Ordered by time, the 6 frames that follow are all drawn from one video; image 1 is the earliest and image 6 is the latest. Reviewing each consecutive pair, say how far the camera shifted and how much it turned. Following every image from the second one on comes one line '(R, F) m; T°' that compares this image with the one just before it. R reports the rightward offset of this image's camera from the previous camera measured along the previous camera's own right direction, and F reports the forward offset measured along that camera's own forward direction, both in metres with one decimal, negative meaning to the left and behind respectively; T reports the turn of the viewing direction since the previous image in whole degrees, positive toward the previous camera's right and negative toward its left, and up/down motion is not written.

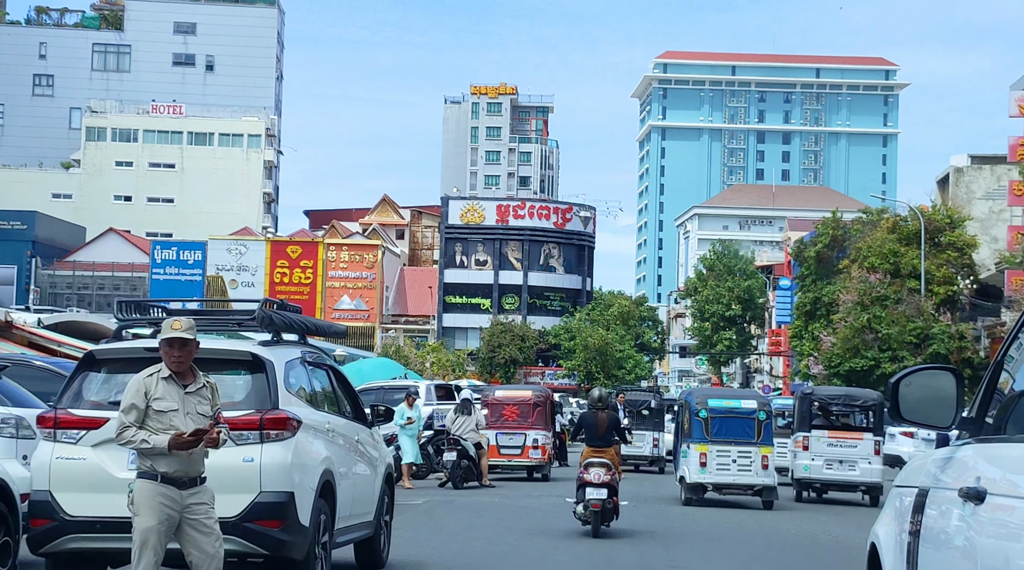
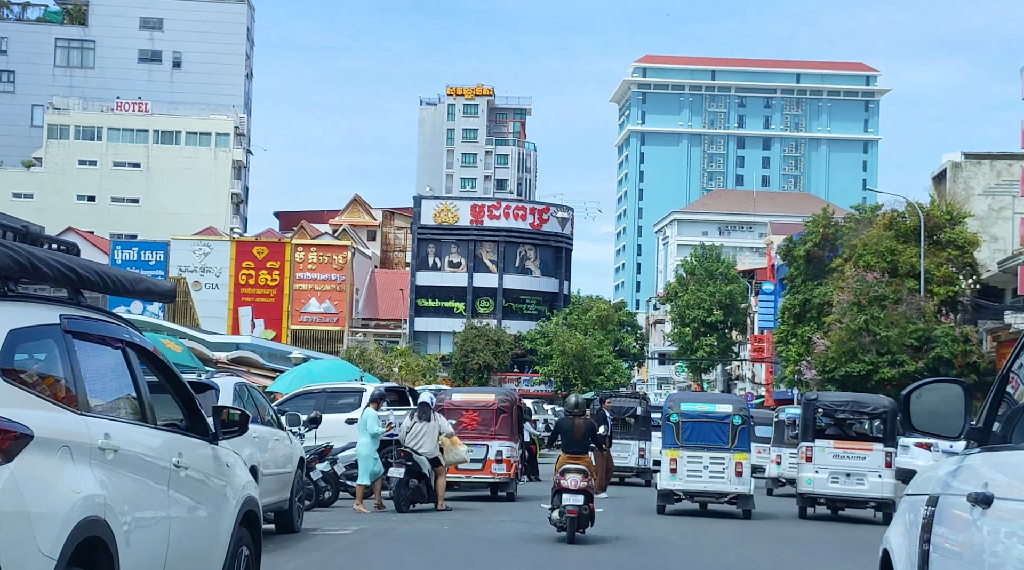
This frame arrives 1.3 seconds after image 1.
(+0.2, +3.4) m; +1°
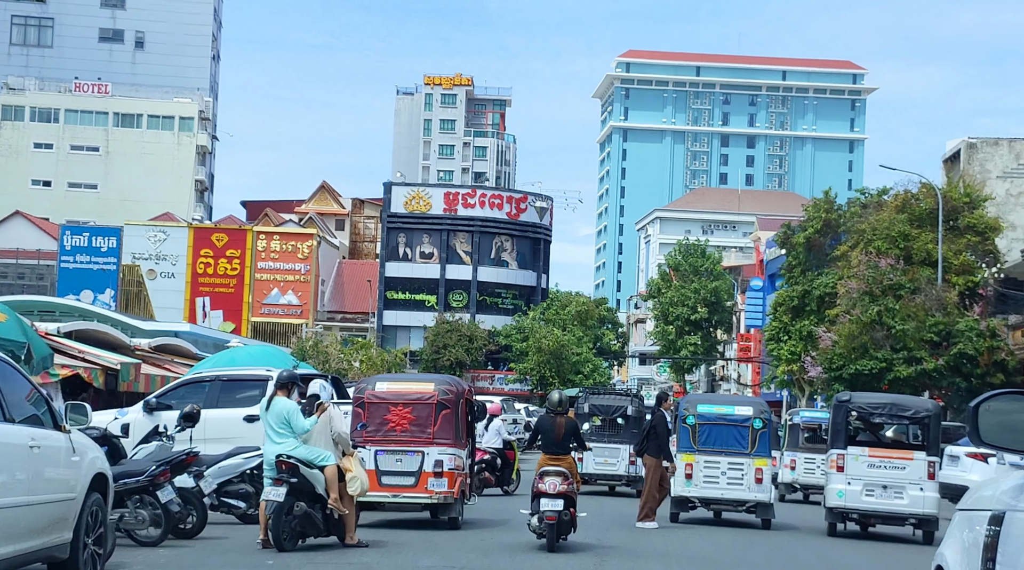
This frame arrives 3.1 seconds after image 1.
(+0.3, +5.0) m; +1°
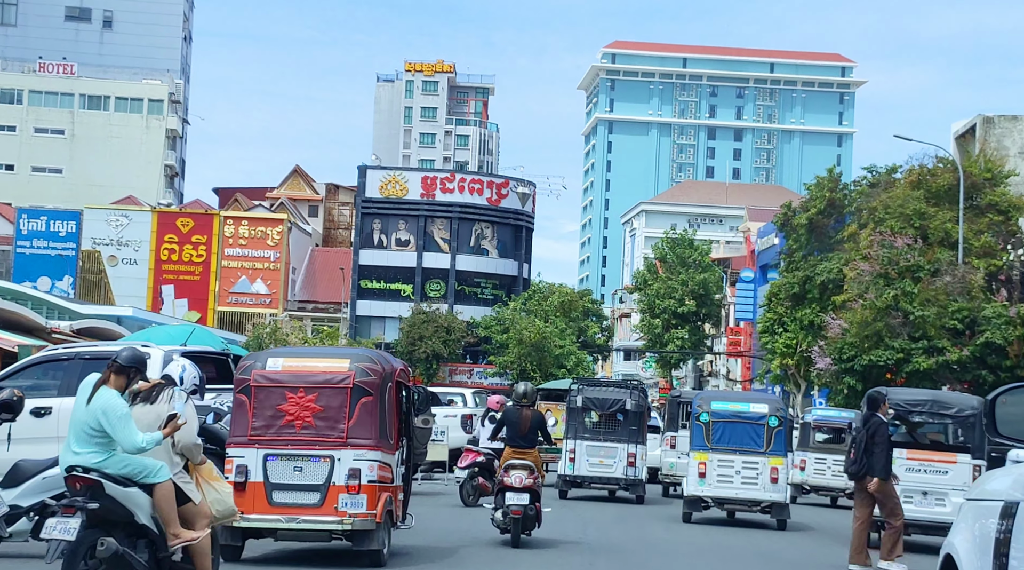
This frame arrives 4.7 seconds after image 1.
(+0.2, +4.1) m; +1°
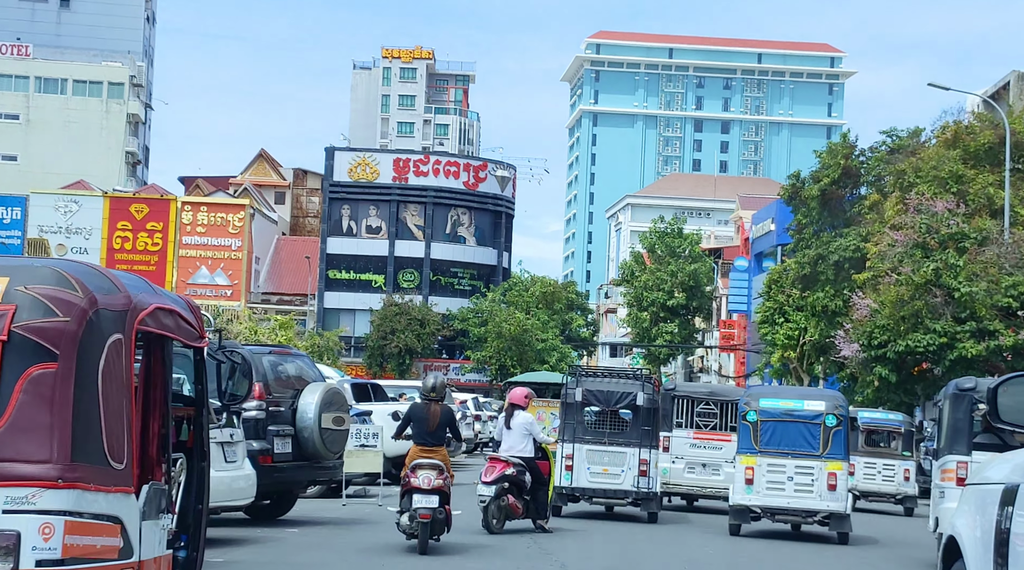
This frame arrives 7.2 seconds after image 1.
(+0.3, +5.5) m; +1°
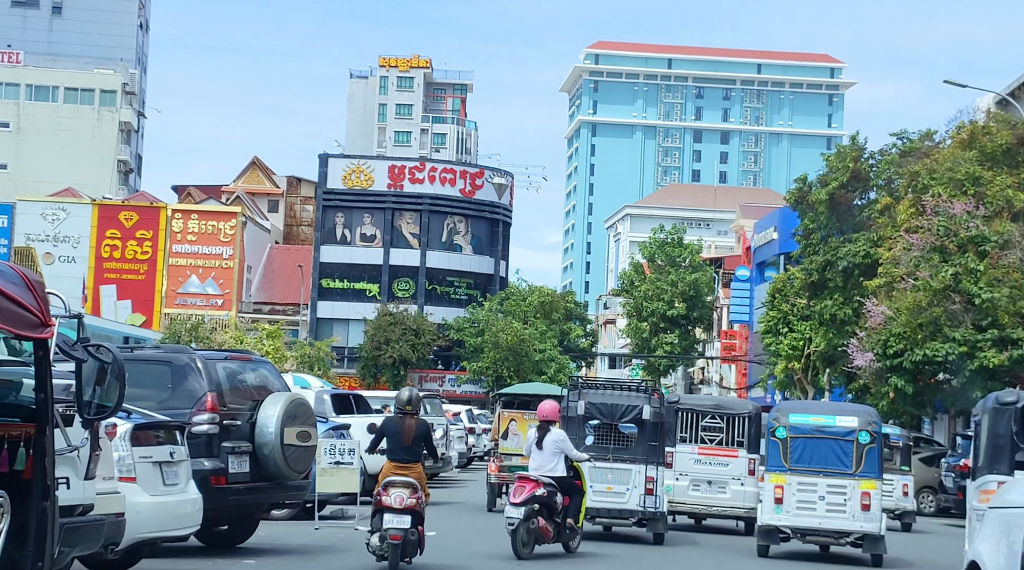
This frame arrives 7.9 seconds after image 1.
(+0.1, +1.6) m; 0°
